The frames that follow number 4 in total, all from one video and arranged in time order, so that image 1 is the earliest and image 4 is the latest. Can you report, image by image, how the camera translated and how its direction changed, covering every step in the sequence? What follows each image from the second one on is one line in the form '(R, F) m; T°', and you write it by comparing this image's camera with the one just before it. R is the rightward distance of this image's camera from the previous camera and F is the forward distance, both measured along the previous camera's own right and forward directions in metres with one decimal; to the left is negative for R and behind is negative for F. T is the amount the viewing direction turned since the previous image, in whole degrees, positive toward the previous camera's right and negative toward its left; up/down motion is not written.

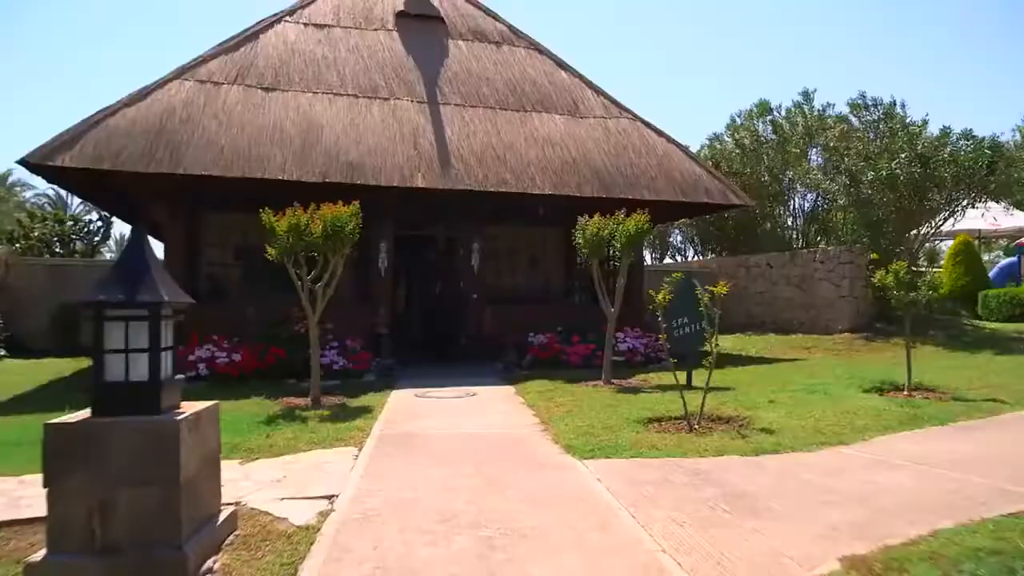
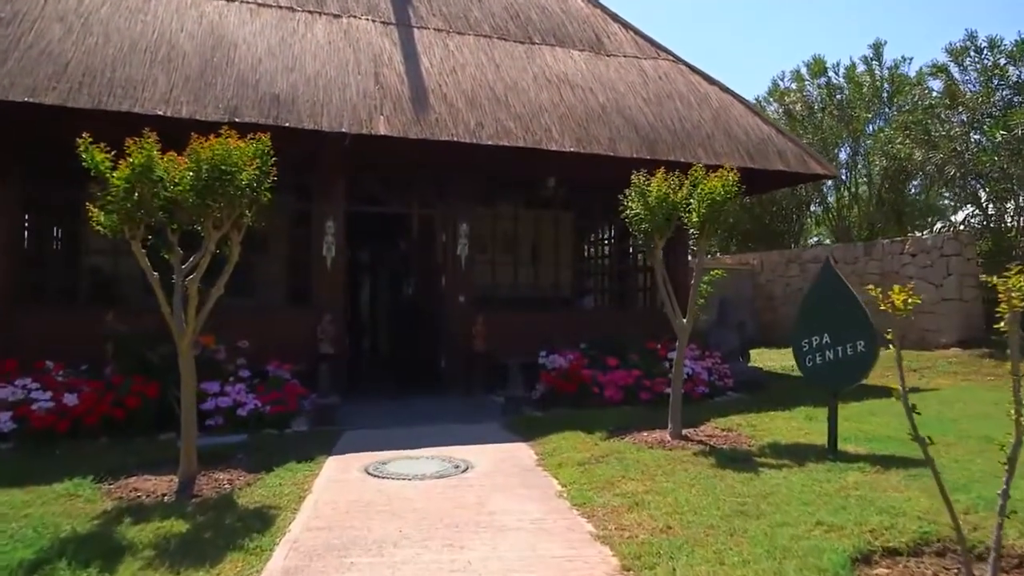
(-0.4, +4.2) m; +2°
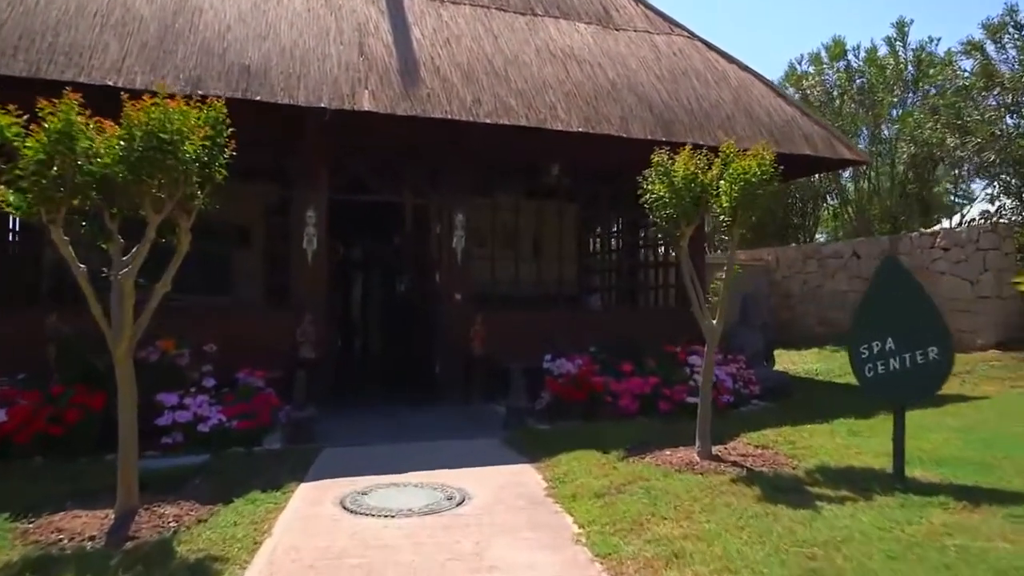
(-0.1, +1.0) m; 0°
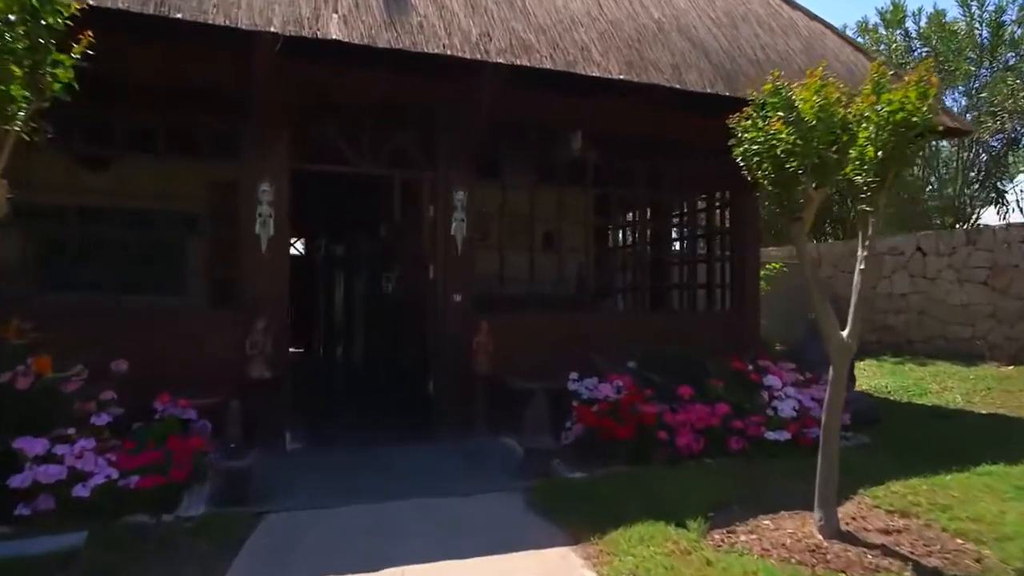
(-0.2, +2.0) m; +1°
